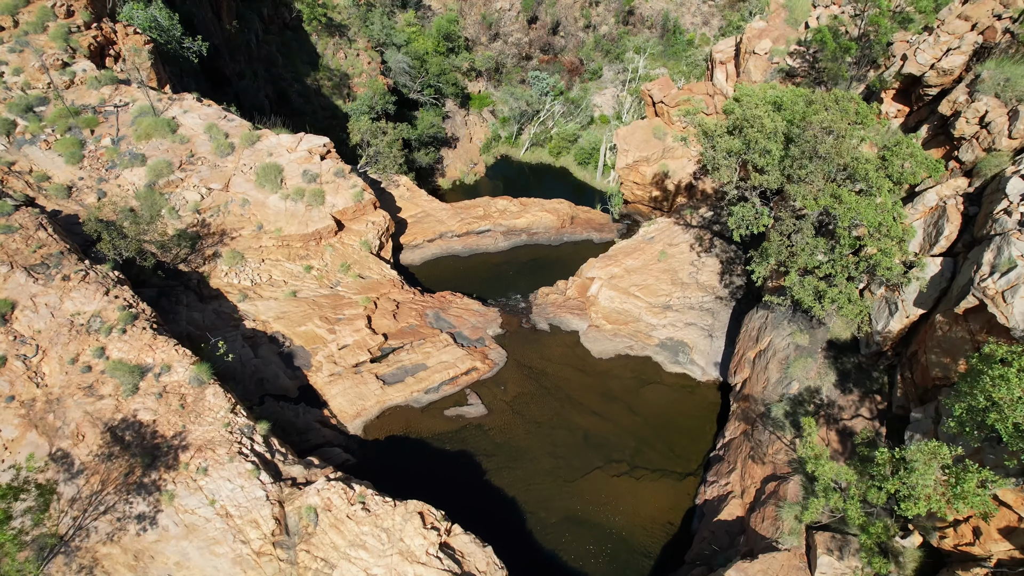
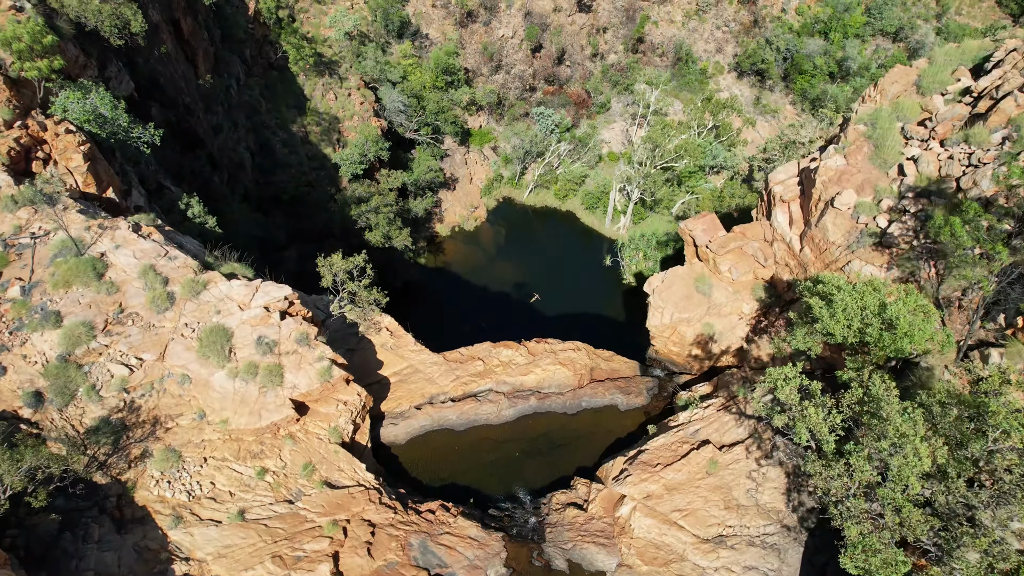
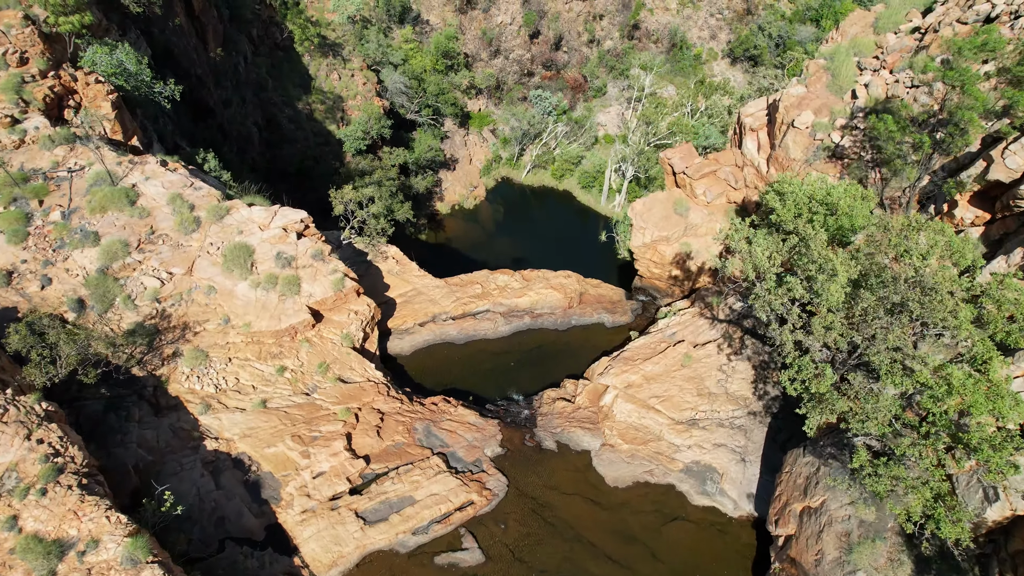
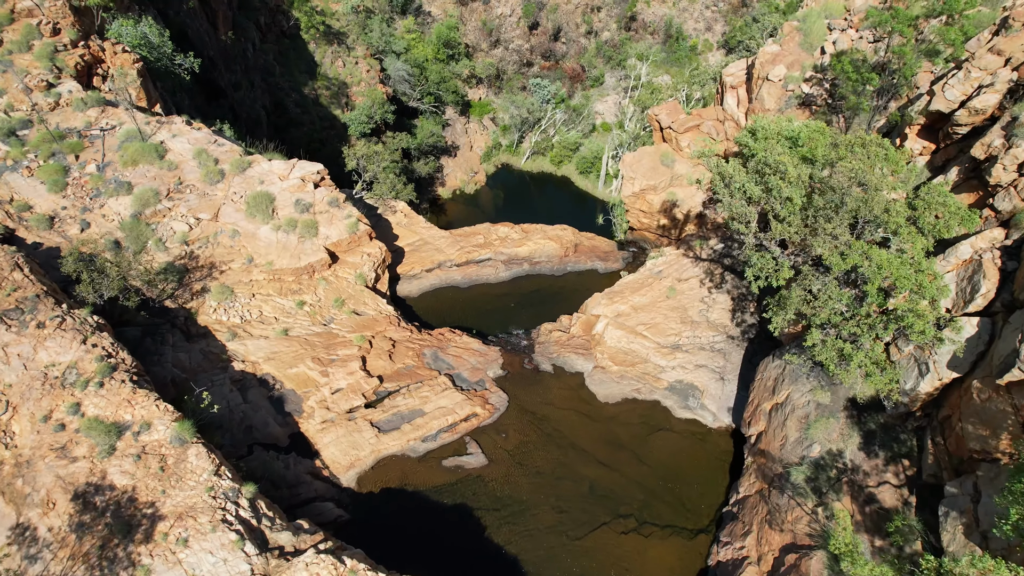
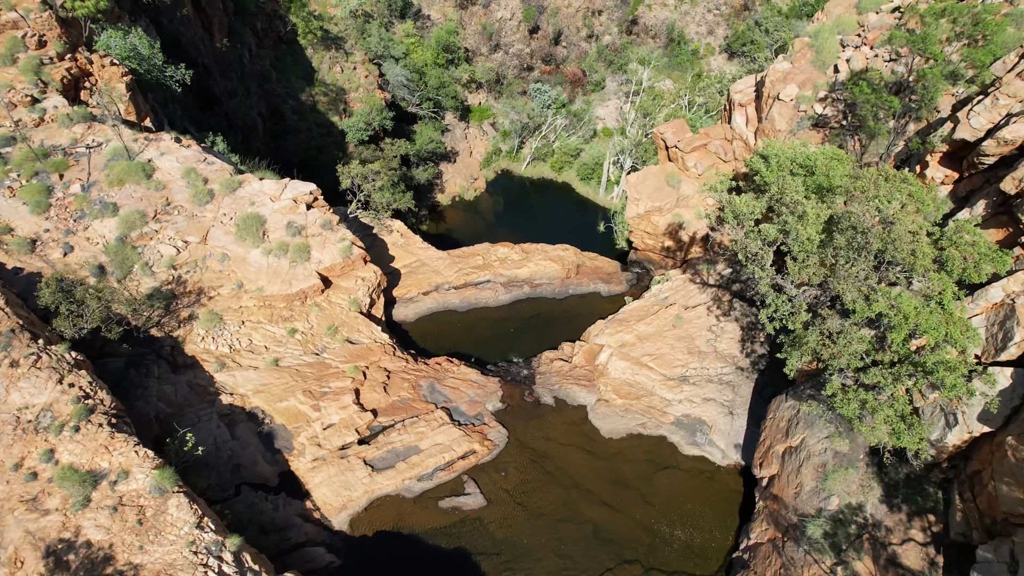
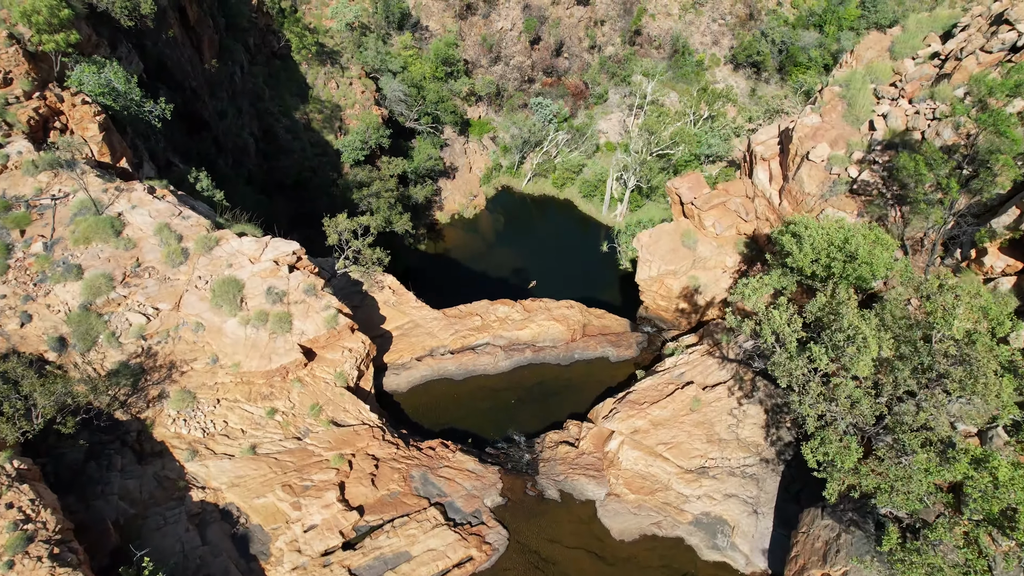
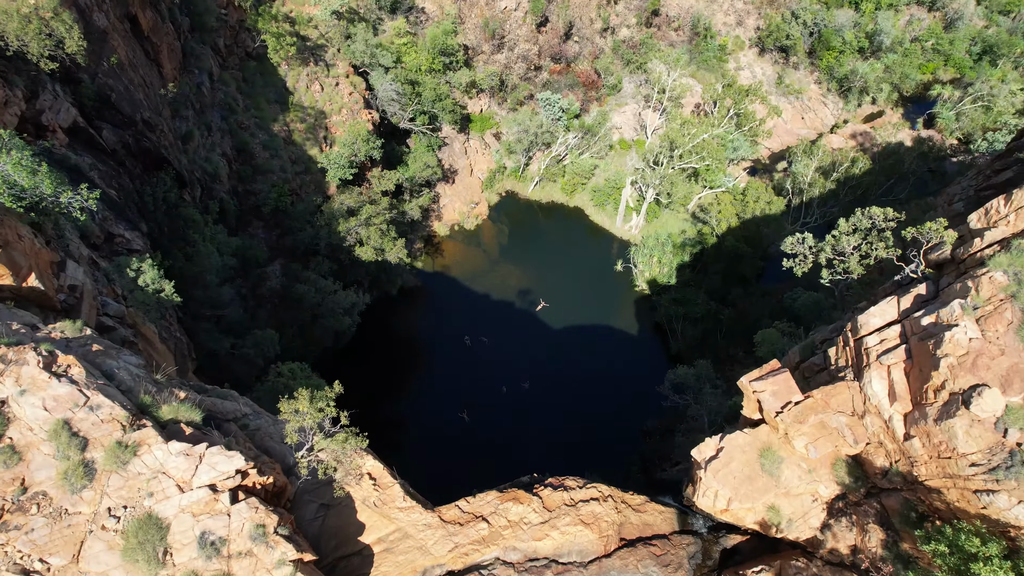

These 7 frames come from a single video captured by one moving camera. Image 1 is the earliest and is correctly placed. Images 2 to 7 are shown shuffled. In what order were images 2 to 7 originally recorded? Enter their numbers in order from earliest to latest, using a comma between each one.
4, 5, 3, 6, 2, 7
